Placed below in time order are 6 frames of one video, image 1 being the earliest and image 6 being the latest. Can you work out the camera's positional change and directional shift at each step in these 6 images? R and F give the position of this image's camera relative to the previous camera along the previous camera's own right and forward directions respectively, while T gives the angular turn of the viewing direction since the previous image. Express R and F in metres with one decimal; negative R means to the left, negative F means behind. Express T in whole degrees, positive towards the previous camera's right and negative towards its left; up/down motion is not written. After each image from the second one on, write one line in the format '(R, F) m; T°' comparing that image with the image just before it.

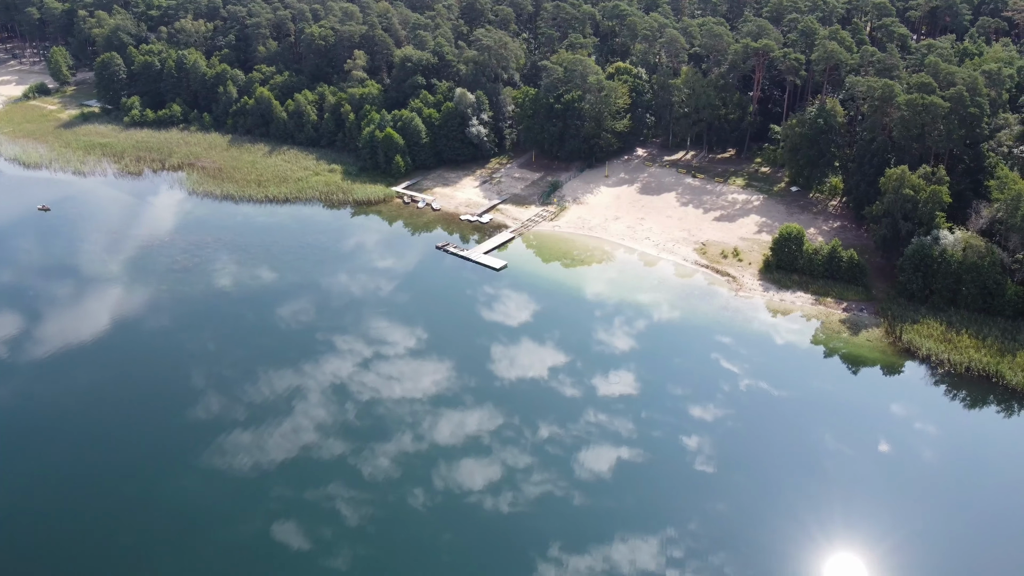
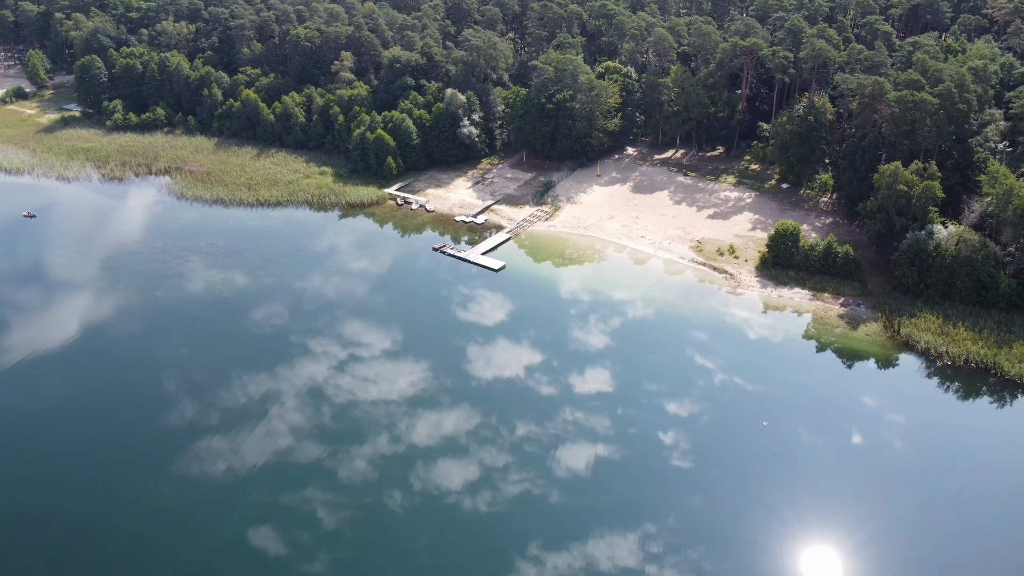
(-1.8, +0.2) m; +2°
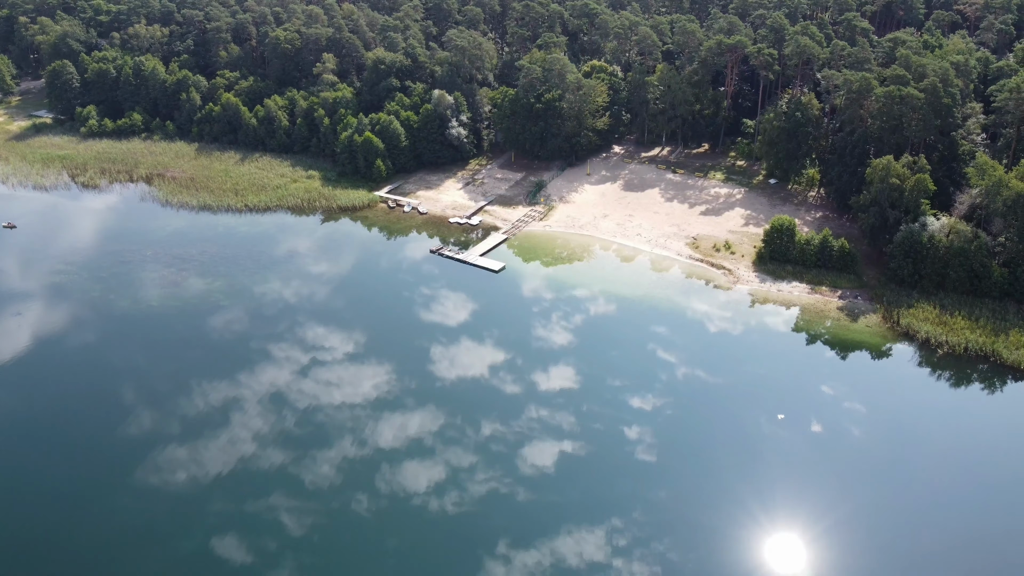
(-3.0, +0.3) m; +2°
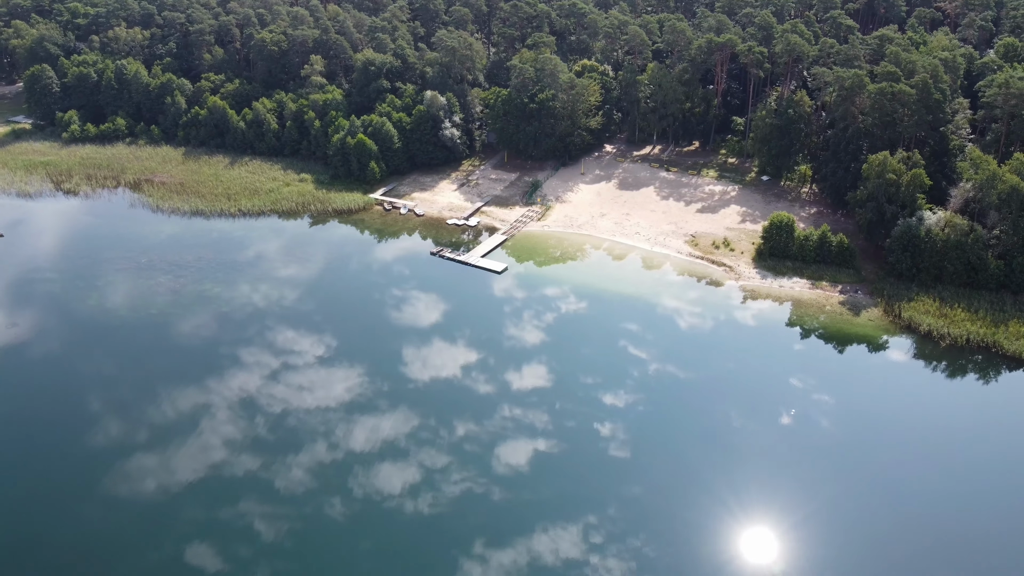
(-2.5, +0.2) m; +2°
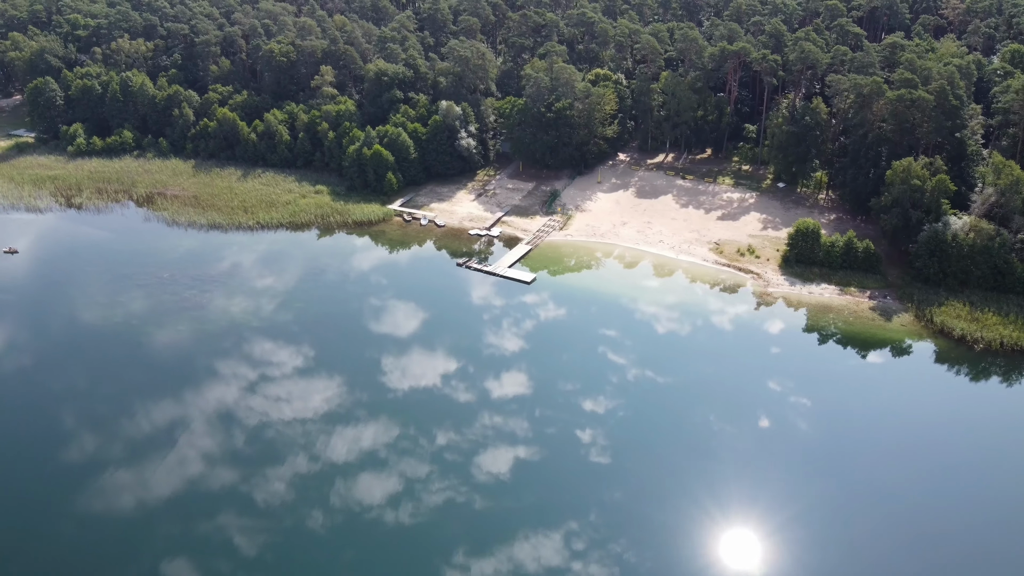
(-4.4, +0.3) m; +1°
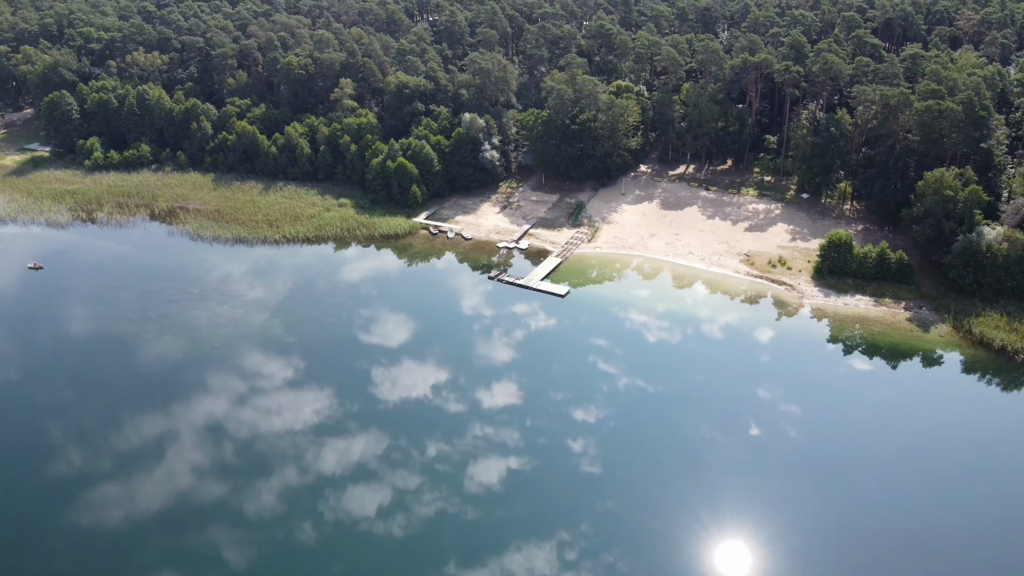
(-3.9, +0.4) m; +1°
